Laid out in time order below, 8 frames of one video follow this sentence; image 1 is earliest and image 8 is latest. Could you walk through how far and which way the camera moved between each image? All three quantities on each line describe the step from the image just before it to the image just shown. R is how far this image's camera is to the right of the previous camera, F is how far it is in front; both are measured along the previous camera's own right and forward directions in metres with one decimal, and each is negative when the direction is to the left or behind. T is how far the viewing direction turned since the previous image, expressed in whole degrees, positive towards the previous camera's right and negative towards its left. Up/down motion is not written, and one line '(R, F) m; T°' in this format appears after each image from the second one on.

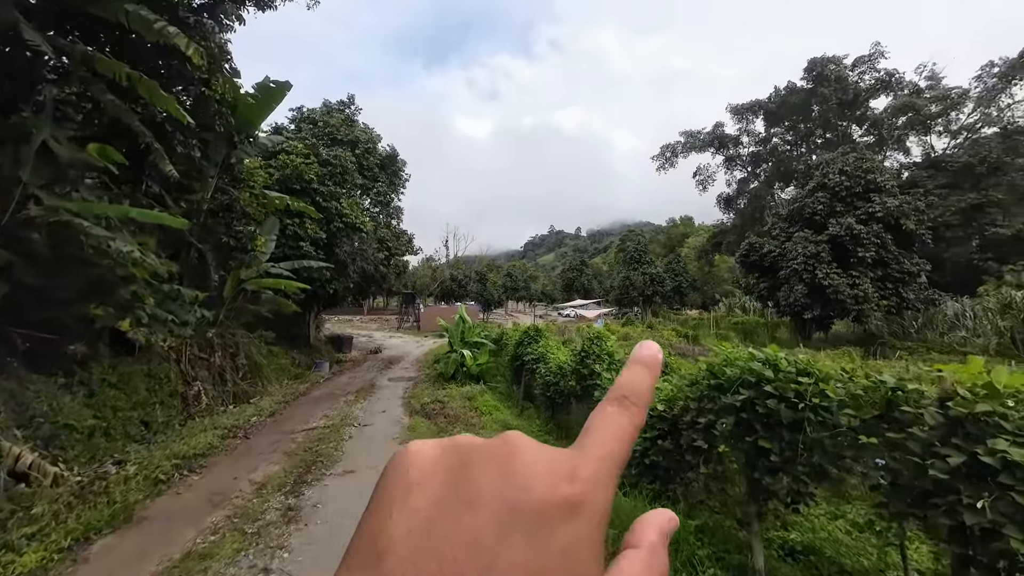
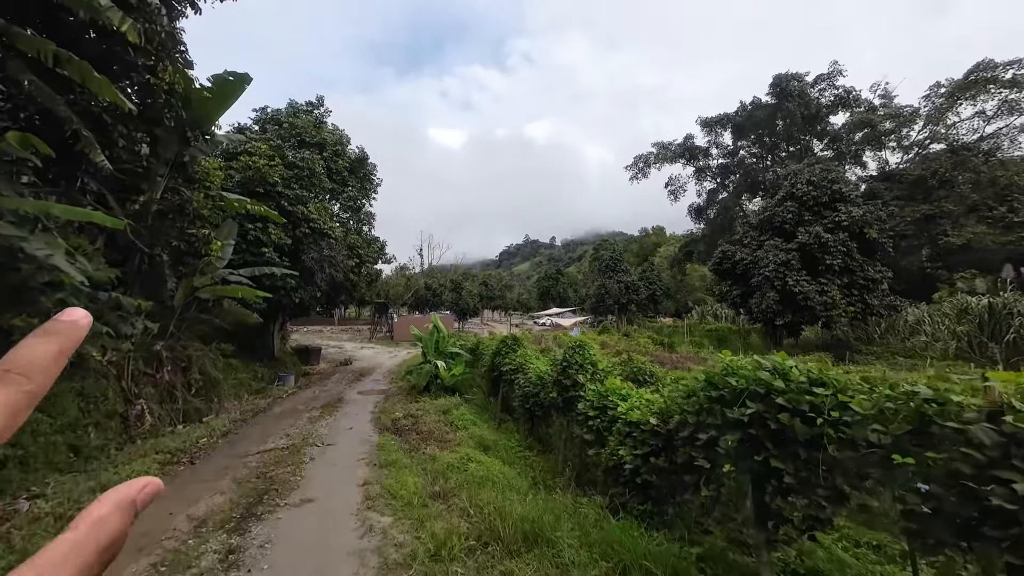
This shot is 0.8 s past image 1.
(0.0, +0.3) m; +3°
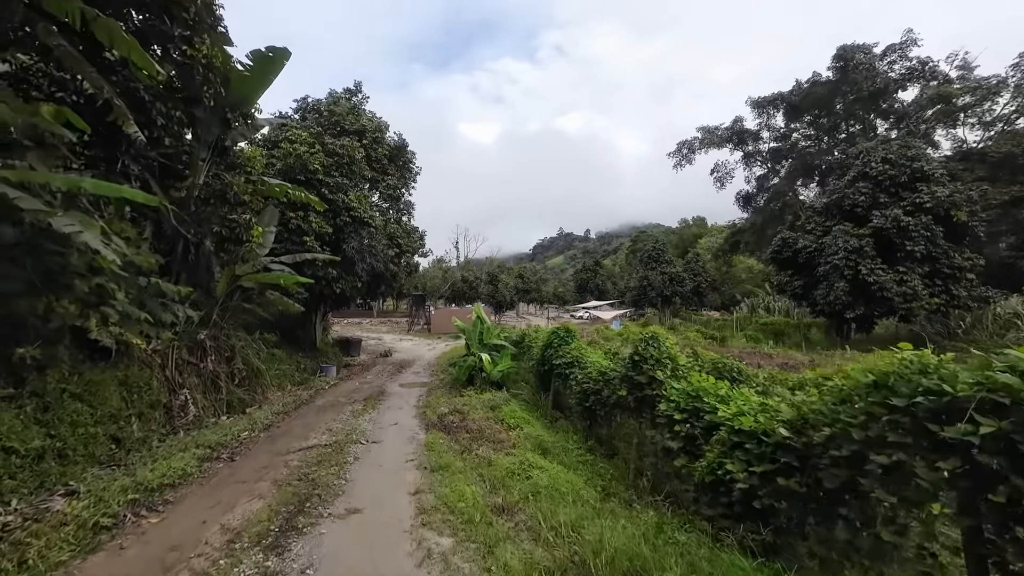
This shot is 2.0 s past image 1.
(-0.3, +0.6) m; -4°
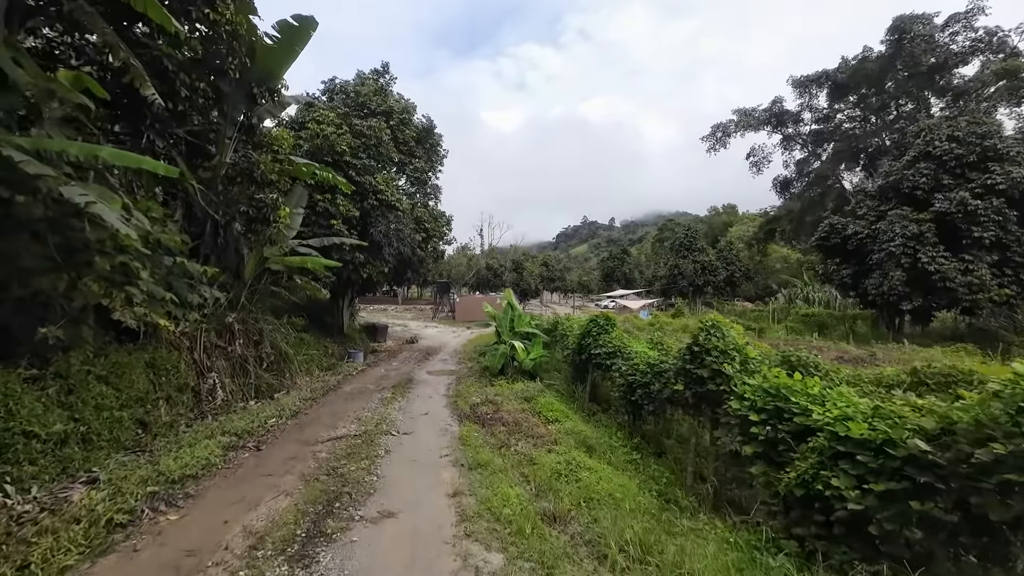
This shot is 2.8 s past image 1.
(-0.2, +0.4) m; -3°
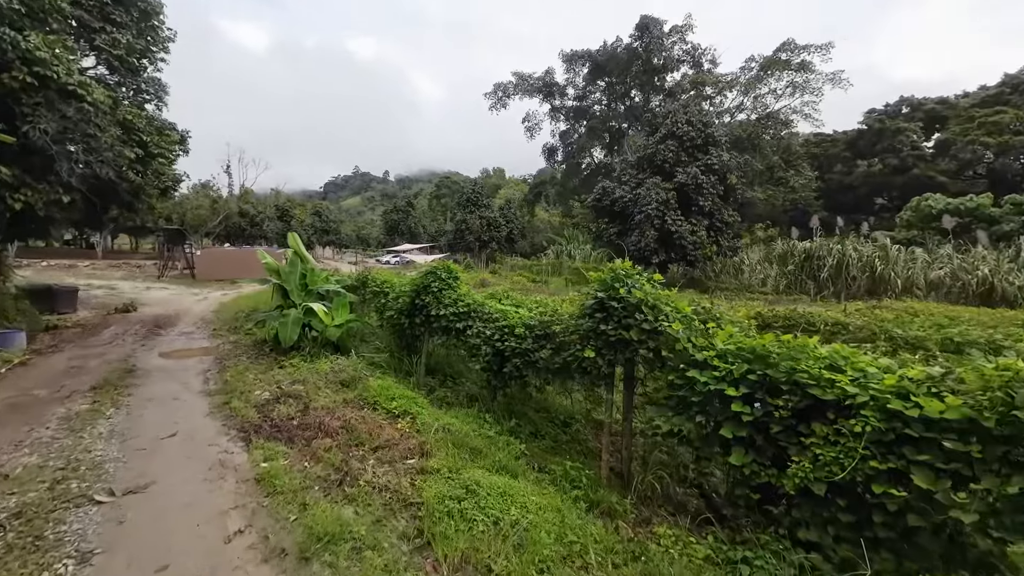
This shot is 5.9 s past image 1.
(-0.5, +1.8) m; +29°
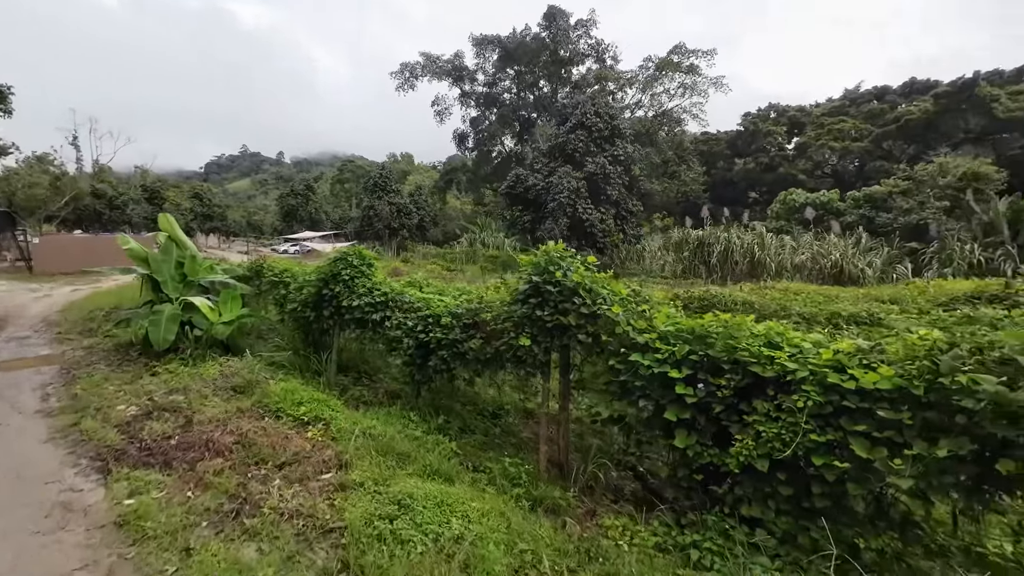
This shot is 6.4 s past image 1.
(-0.1, +0.3) m; +12°
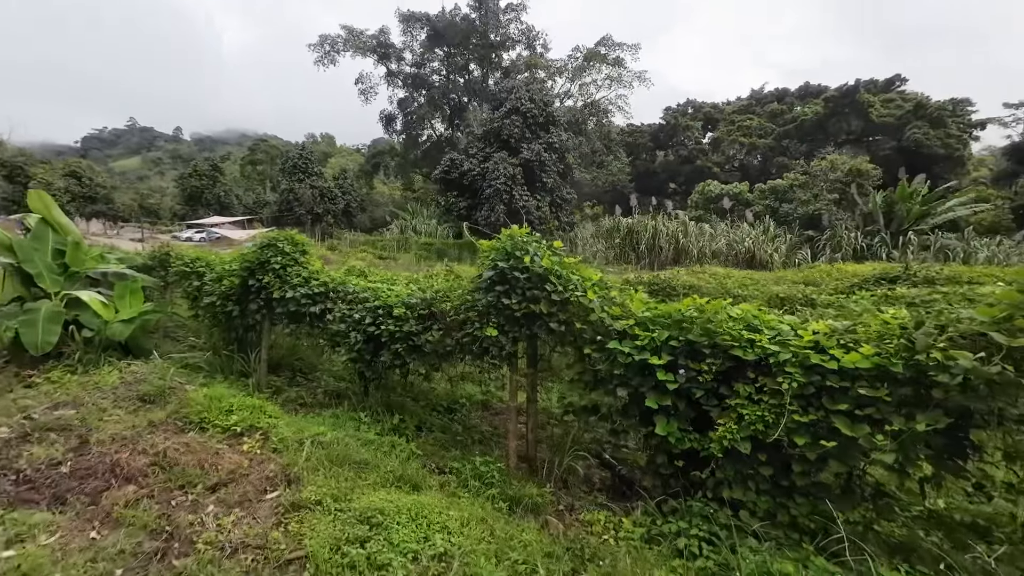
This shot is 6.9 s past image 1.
(-0.2, +0.2) m; +9°
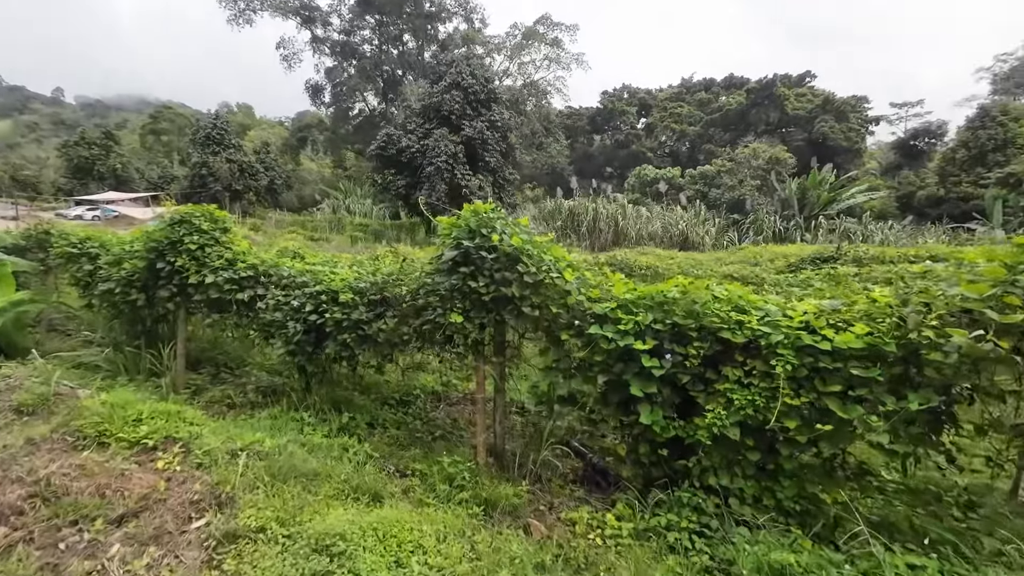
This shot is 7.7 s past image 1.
(-0.2, +0.3) m; +8°
